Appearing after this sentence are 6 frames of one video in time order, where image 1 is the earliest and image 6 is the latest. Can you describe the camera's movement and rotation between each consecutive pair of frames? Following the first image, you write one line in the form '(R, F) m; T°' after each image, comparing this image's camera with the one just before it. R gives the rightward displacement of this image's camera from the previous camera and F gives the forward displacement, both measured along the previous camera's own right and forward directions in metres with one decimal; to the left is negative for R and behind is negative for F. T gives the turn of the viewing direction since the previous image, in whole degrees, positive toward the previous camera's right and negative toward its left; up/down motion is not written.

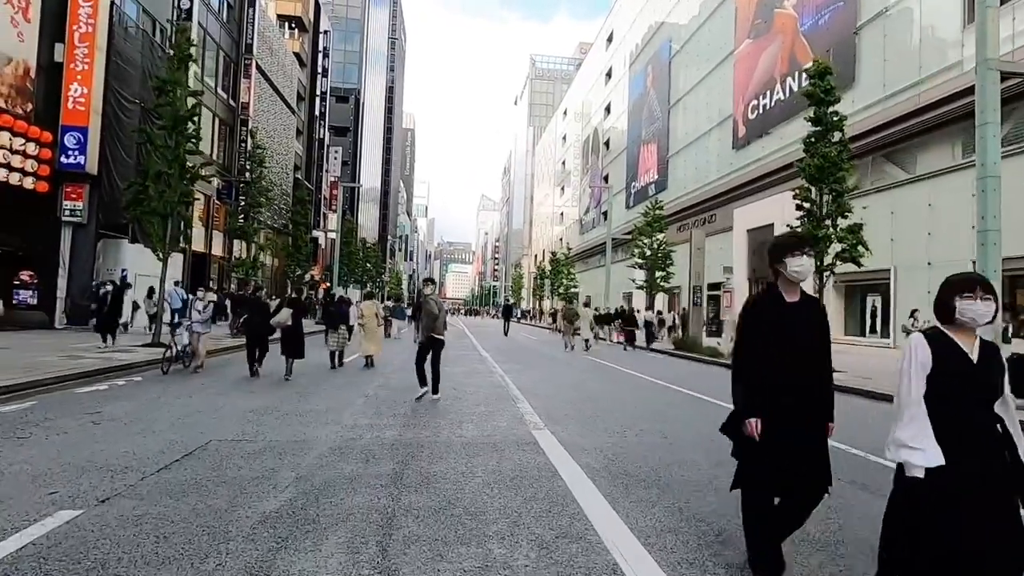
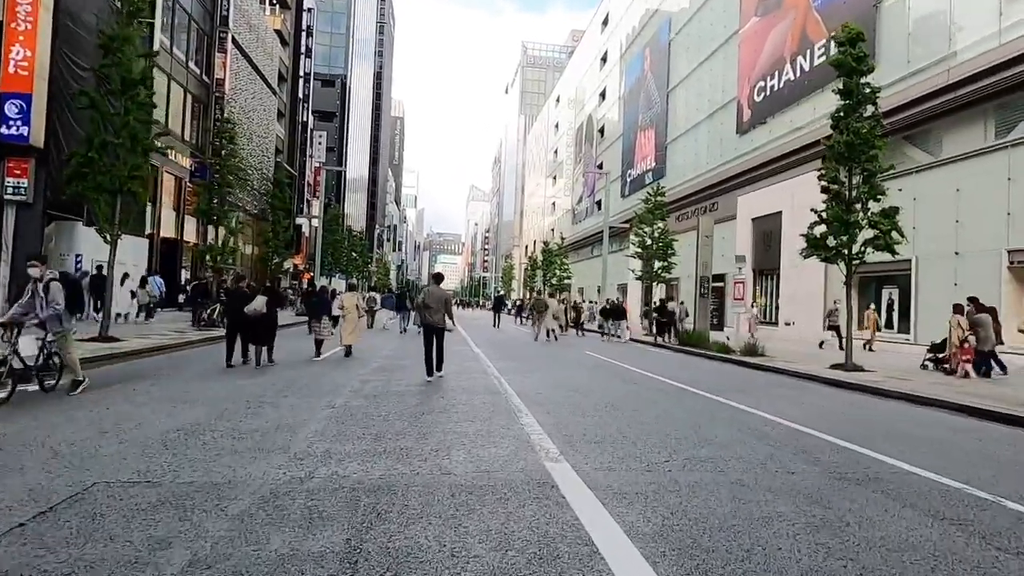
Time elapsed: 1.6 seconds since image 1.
(-0.2, +2.2) m; +1°
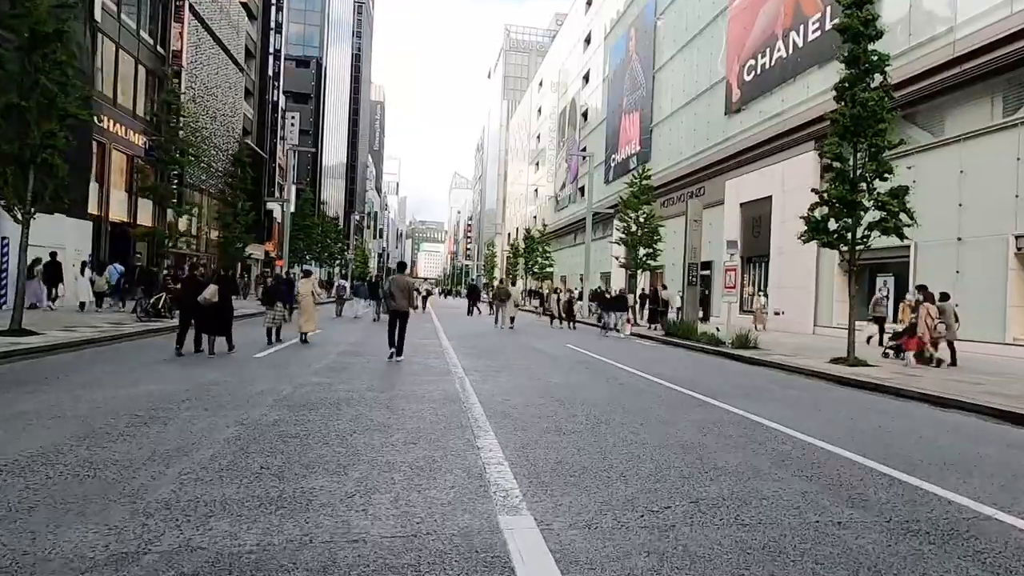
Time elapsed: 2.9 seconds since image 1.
(+0.4, +1.9) m; +2°
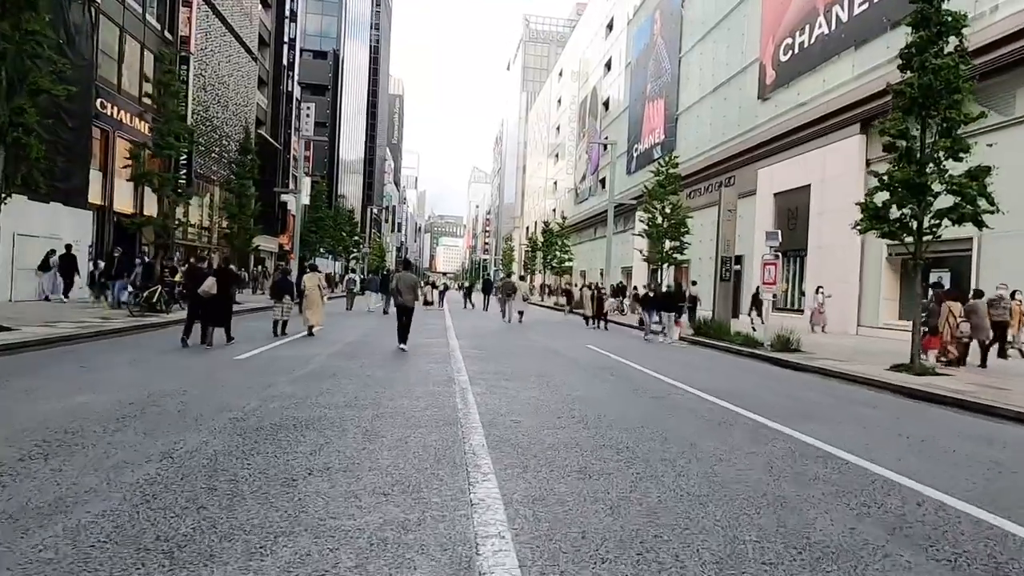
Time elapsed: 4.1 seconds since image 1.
(+0.1, +1.8) m; -2°
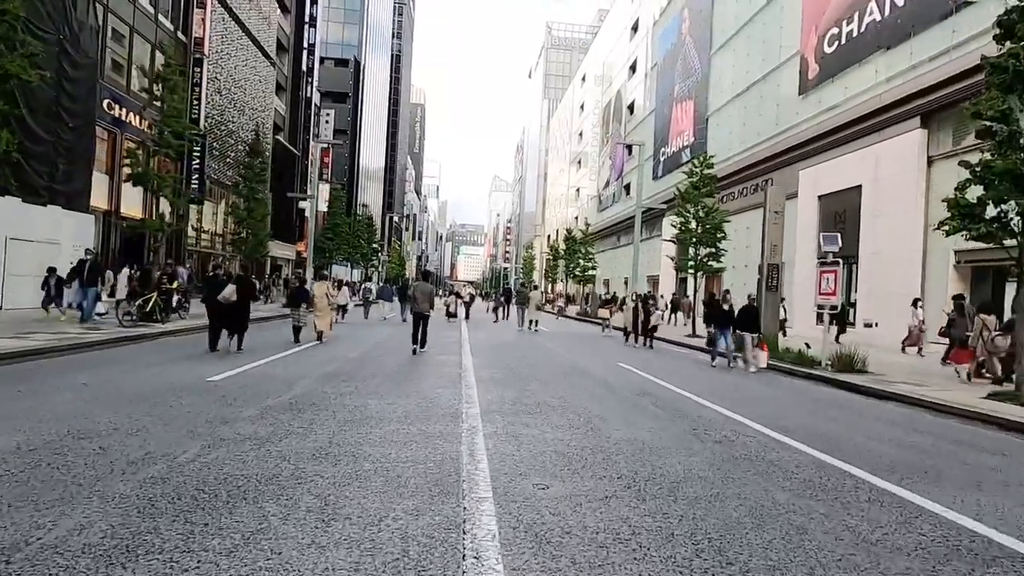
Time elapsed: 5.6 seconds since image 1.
(0.0, +2.1) m; -2°
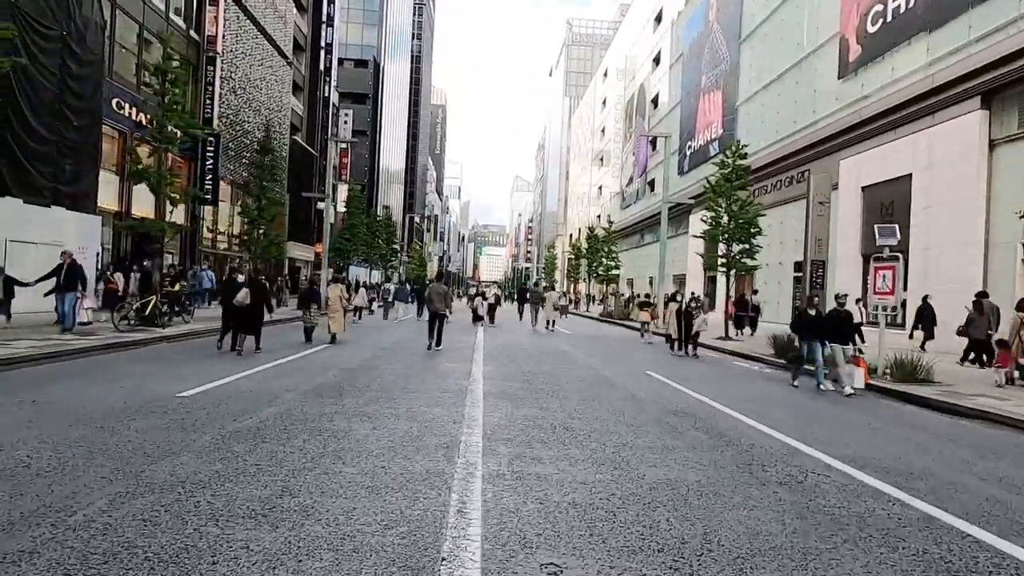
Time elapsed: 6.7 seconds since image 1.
(+0.2, +1.5) m; -2°
